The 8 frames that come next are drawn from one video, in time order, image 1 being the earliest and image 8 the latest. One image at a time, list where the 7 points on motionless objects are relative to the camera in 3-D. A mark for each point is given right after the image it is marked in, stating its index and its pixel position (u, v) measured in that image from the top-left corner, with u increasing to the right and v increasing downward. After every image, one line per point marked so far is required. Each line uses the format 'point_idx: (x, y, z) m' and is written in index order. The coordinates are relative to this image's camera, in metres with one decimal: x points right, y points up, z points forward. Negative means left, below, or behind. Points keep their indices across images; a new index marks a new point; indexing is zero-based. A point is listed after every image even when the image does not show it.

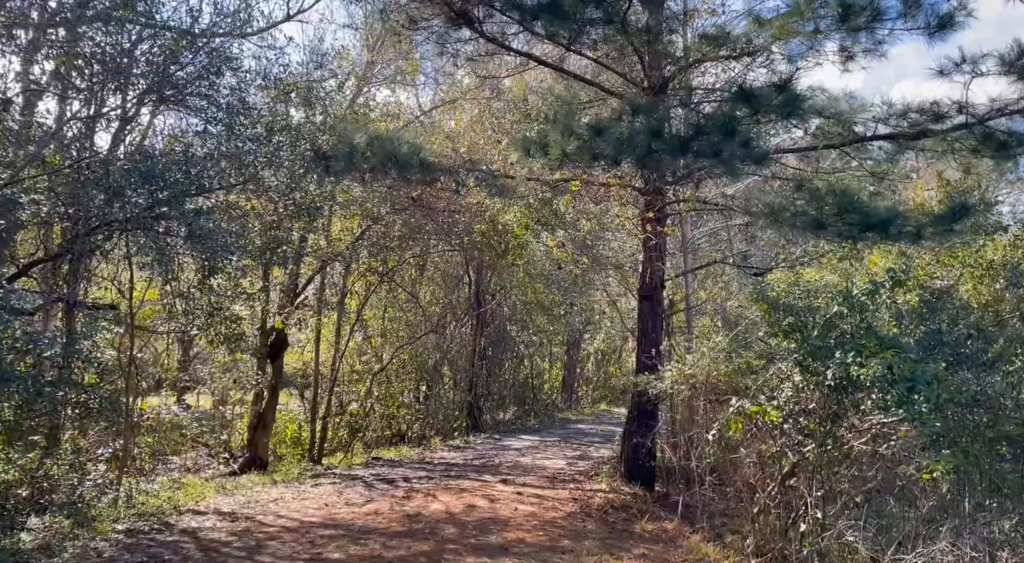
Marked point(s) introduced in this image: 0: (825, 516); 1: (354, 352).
0: (+2.5, -1.9, +8.5) m
1: (-2.7, -1.2, +18.1) m
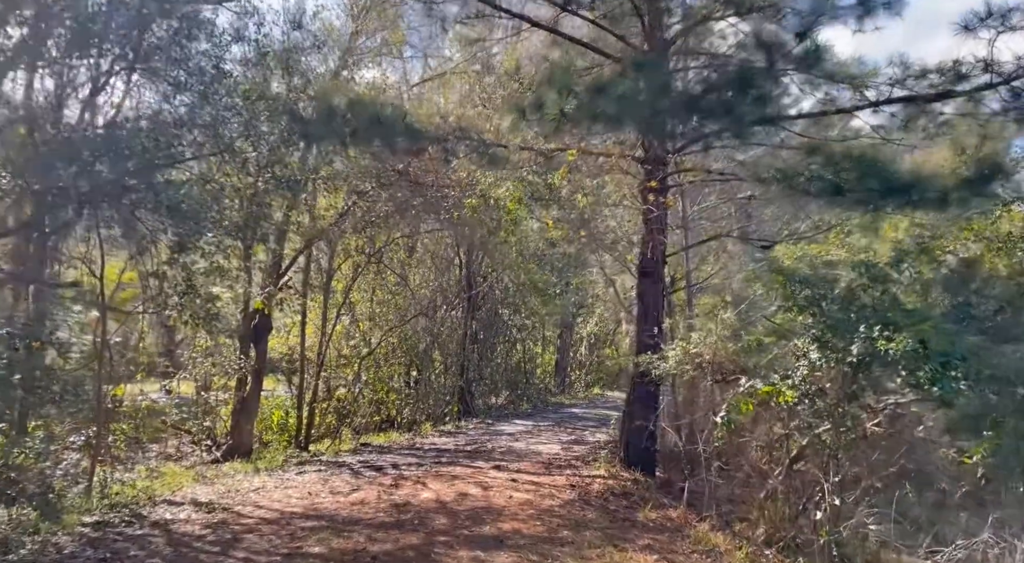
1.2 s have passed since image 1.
0: (+2.5, -1.7, +7.9) m
1: (-2.8, -0.9, +17.5) m
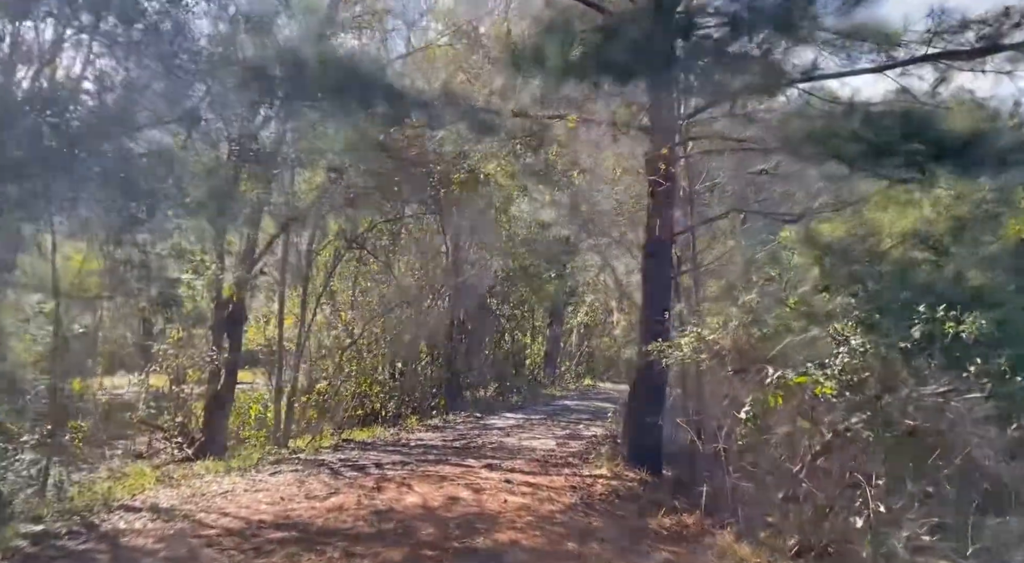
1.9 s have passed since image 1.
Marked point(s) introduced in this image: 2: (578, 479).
0: (+2.5, -1.5, +7.0) m
1: (-3.0, -0.7, +16.5) m
2: (+0.6, -1.8, +9.5) m
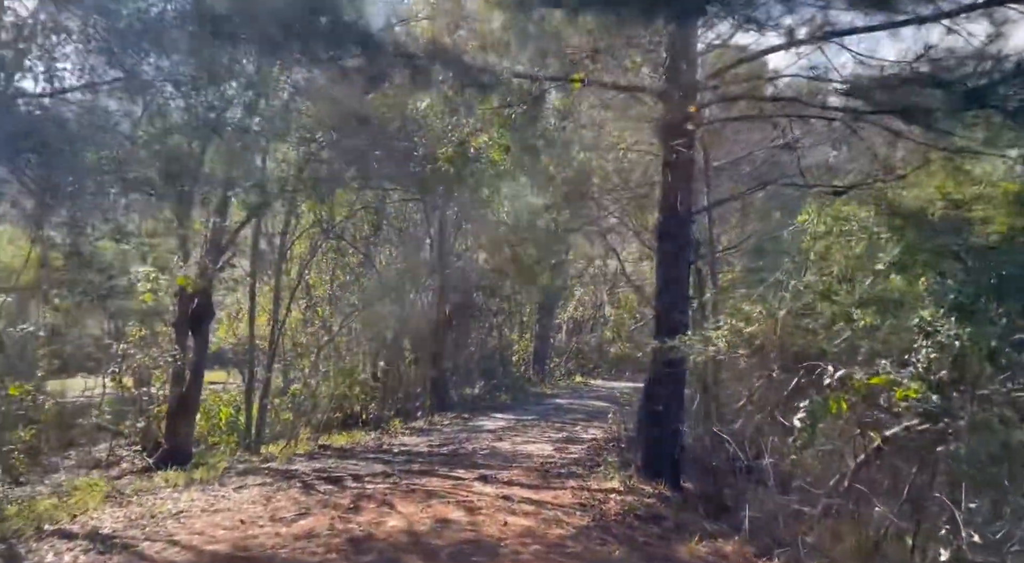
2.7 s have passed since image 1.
0: (+2.5, -1.4, +5.9) m
1: (-3.1, -0.6, +15.2) m
2: (+0.6, -1.7, +8.3) m
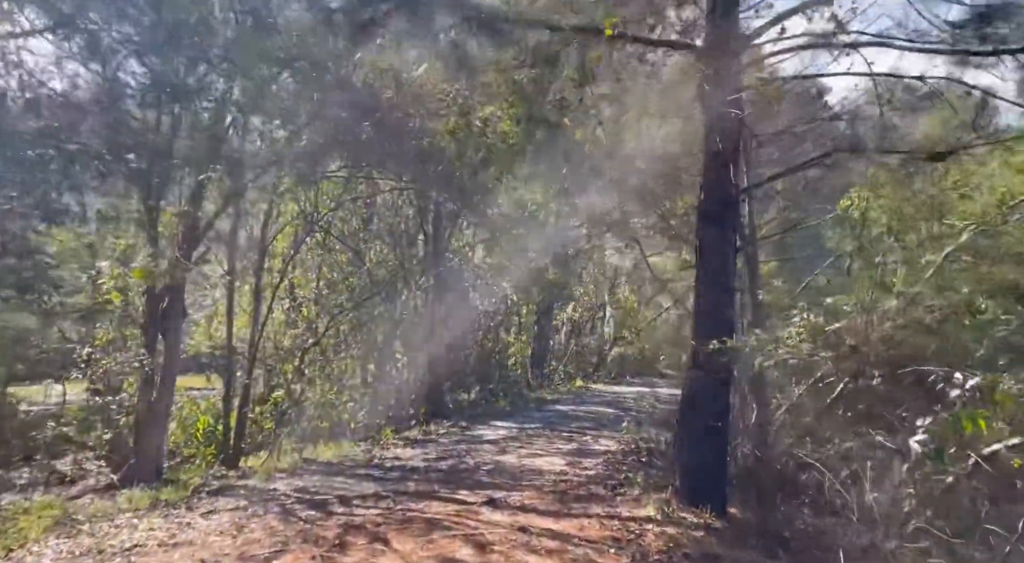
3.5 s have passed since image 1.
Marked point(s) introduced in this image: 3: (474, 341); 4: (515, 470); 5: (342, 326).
0: (+2.6, -1.3, +4.6) m
1: (-3.1, -0.5, +13.9) m
2: (+0.7, -1.6, +7.0) m
3: (-0.7, -1.0, +18.5) m
4: (0.0, -1.9, +10.7) m
5: (-2.3, -0.6, +14.5) m
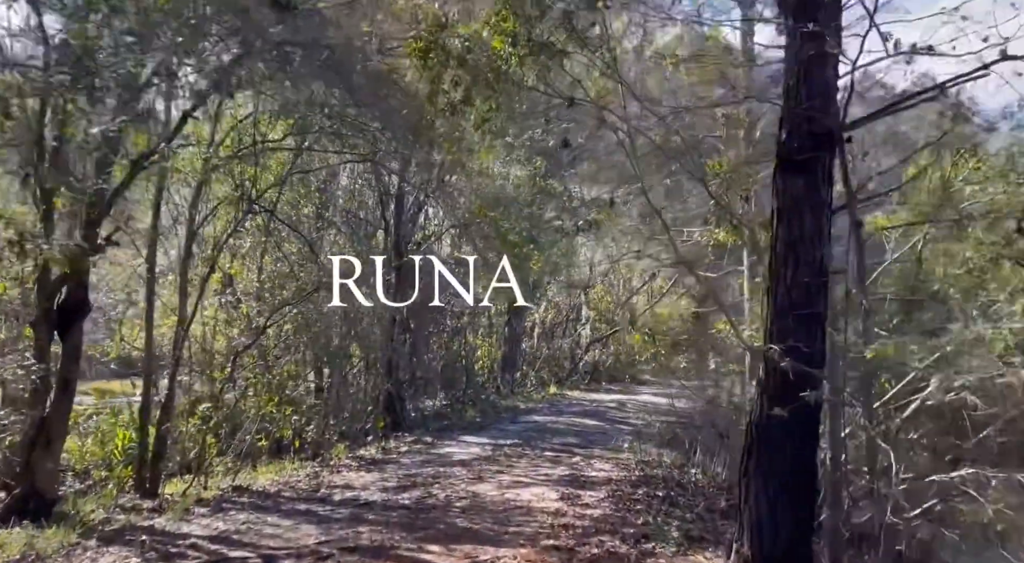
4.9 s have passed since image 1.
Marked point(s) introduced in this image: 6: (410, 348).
0: (+2.7, -1.2, +2.4) m
1: (-3.3, -0.4, +11.5) m
2: (+0.7, -1.5, +4.8) m
3: (-1.1, -0.9, +16.2) m
4: (-0.1, -1.8, +8.4) m
5: (-2.6, -0.5, +12.1) m
6: (-1.5, -0.9, +15.0) m
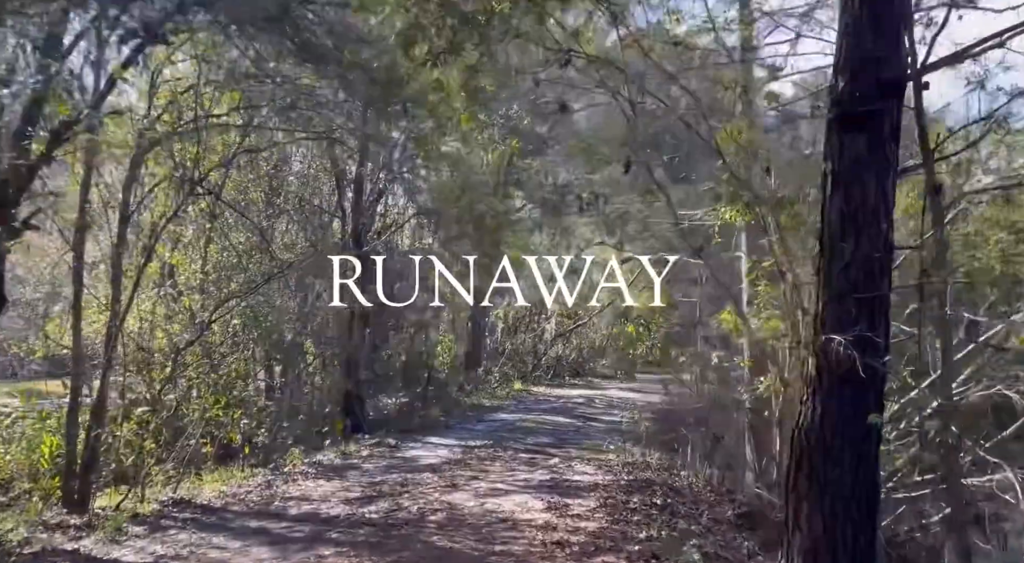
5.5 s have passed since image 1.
0: (+2.8, -1.1, +1.6) m
1: (-3.6, -0.3, +10.4) m
2: (+0.7, -1.4, +3.8) m
3: (-1.6, -0.8, +15.1) m
4: (-0.2, -1.7, +7.4) m
5: (-2.9, -0.4, +11.0) m
6: (-1.9, -0.8, +13.9) m
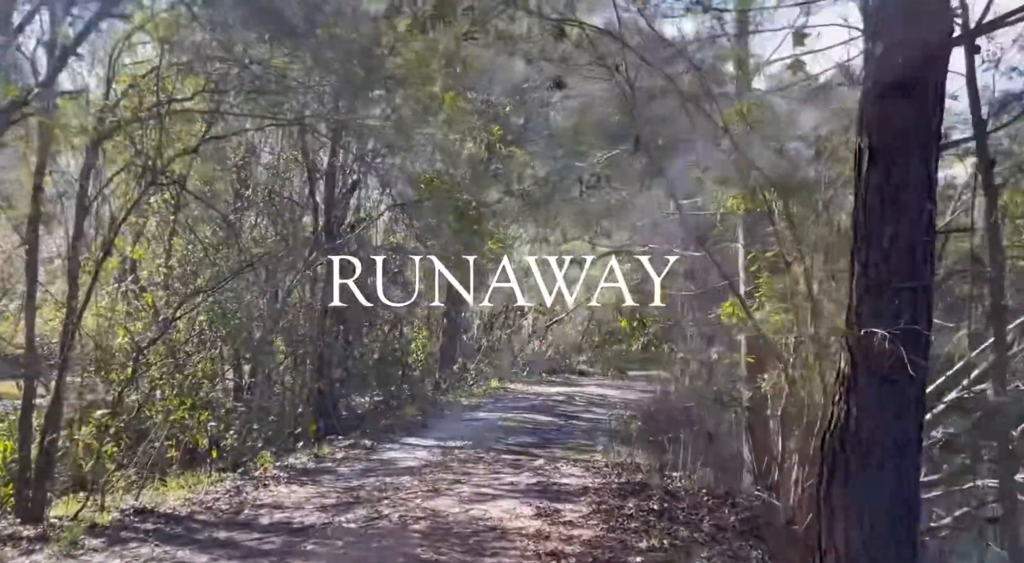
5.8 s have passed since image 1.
0: (+2.9, -1.0, +1.1) m
1: (-3.7, -0.3, +9.8) m
2: (+0.7, -1.3, +3.3) m
3: (-1.8, -0.7, +14.6) m
4: (-0.3, -1.6, +6.9) m
5: (-3.1, -0.3, +10.4) m
6: (-2.1, -0.7, +13.3) m
